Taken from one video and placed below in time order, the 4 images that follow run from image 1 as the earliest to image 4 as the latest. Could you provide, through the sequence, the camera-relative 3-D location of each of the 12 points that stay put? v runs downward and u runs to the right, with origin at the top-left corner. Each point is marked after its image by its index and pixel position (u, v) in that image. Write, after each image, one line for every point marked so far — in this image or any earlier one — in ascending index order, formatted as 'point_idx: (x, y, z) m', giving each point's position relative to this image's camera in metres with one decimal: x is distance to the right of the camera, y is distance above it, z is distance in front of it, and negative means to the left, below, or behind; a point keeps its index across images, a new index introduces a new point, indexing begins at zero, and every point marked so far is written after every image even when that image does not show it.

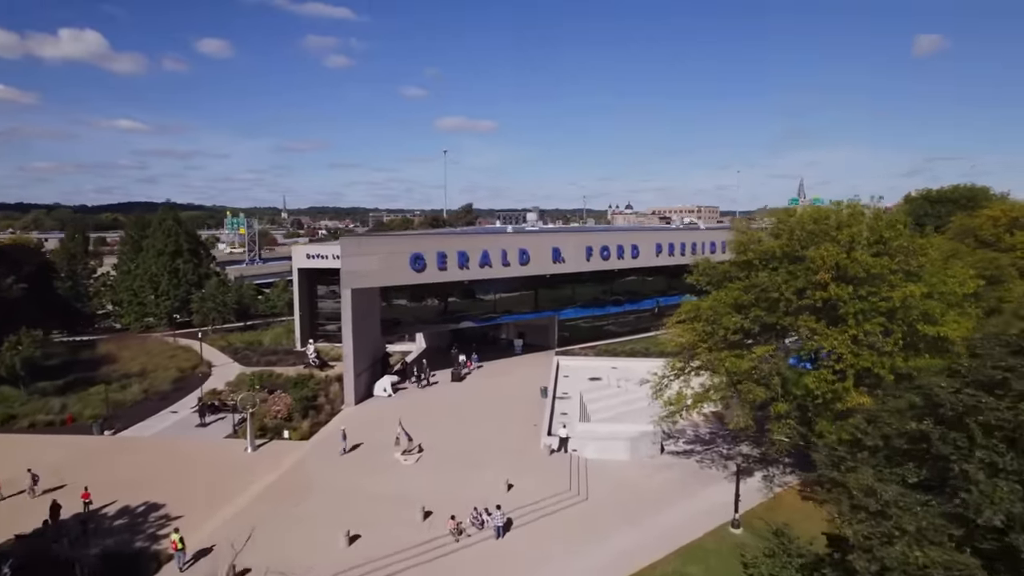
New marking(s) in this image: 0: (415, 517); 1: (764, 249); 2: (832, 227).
0: (-2.7, -6.4, +18.7) m
1: (+7.5, +1.2, +19.9) m
2: (+9.3, +1.8, +19.3) m
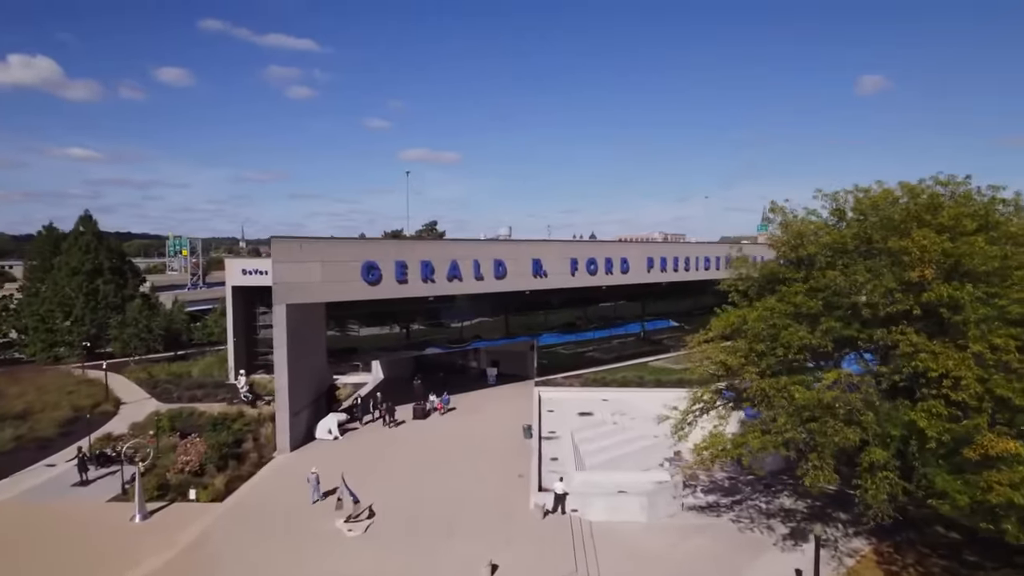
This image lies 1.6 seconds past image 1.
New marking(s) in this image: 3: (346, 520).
0: (-3.0, -6.5, +12.9) m
1: (+7.2, +1.1, +15.0) m
2: (+9.0, +1.7, +14.6) m
3: (-4.3, -6.0, +17.3) m
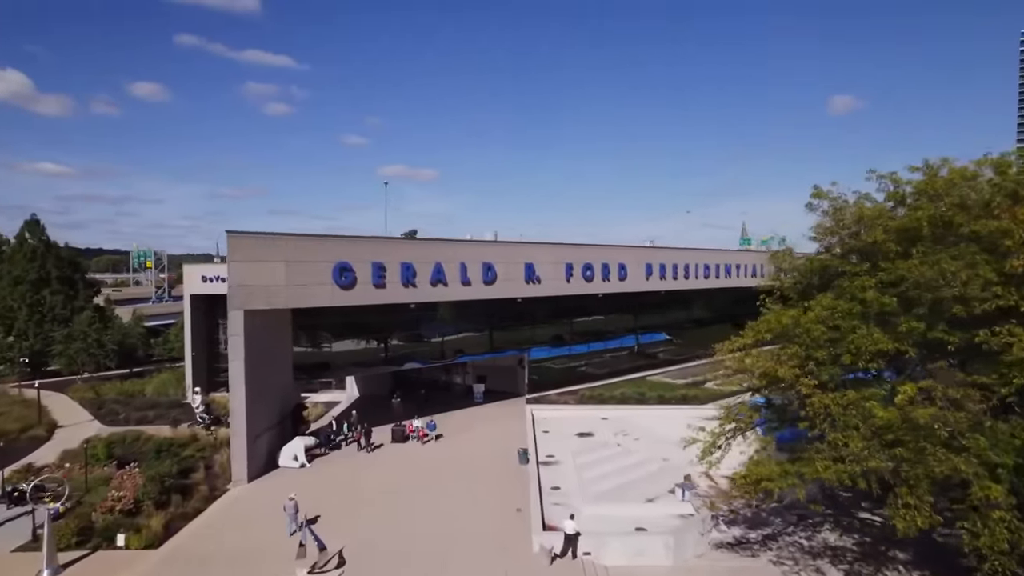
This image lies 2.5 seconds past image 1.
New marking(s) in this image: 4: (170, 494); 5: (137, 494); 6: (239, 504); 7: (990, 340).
0: (-2.8, -6.3, +9.8) m
1: (+7.2, +1.2, +12.4) m
2: (+9.0, +1.8, +12.0) m
3: (-4.3, -6.0, +14.1) m
4: (-9.0, -5.4, +17.5) m
5: (-9.6, -5.3, +17.1) m
6: (-7.3, -5.8, +18.0) m
7: (+7.6, -0.9, +10.6) m
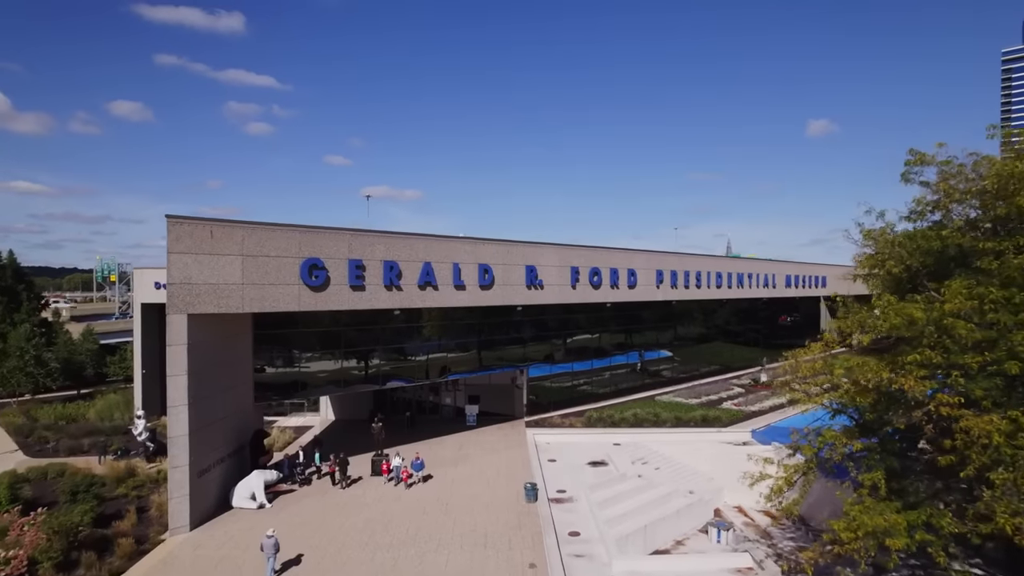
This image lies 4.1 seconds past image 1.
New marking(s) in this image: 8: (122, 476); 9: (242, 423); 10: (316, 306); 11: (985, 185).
0: (-2.4, -6.0, +6.0) m
1: (+7.6, +1.4, +9.1) m
2: (+9.4, +2.1, +8.8) m
3: (-4.0, -5.8, +10.3) m
4: (-8.7, -5.4, +13.5) m
5: (-9.3, -5.2, +13.1) m
6: (-7.1, -5.7, +14.0) m
7: (+8.1, -0.6, +7.2) m
8: (-10.7, -5.2, +18.4) m
9: (-7.9, -4.0, +19.6) m
10: (-5.4, -0.6, +18.4) m
11: (+7.2, +1.5, +10.2) m
